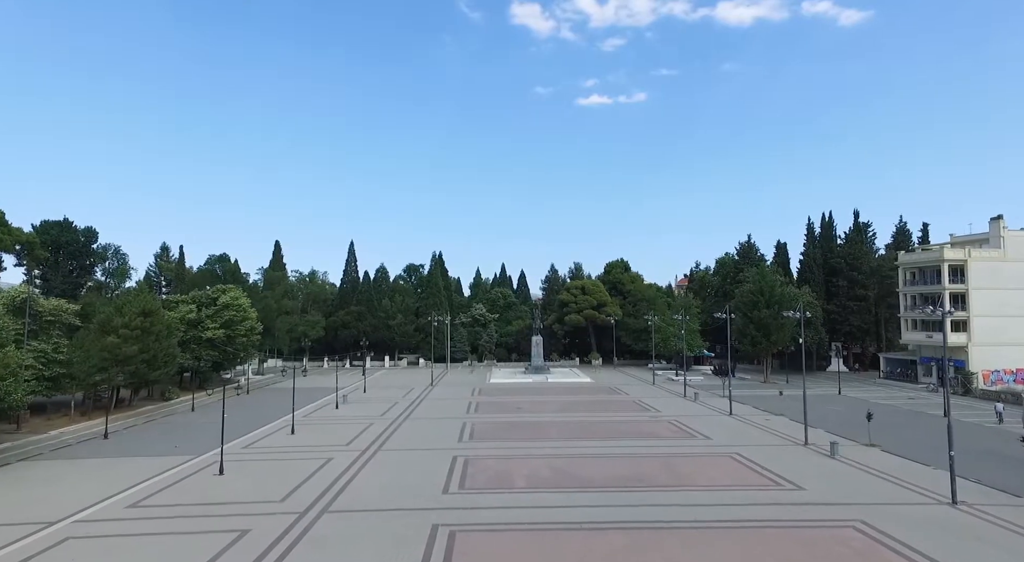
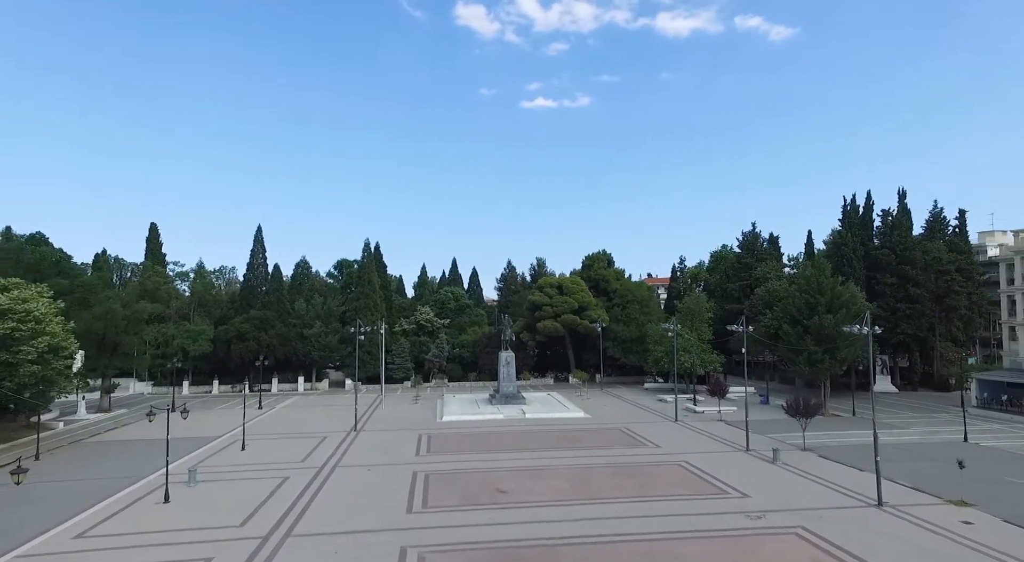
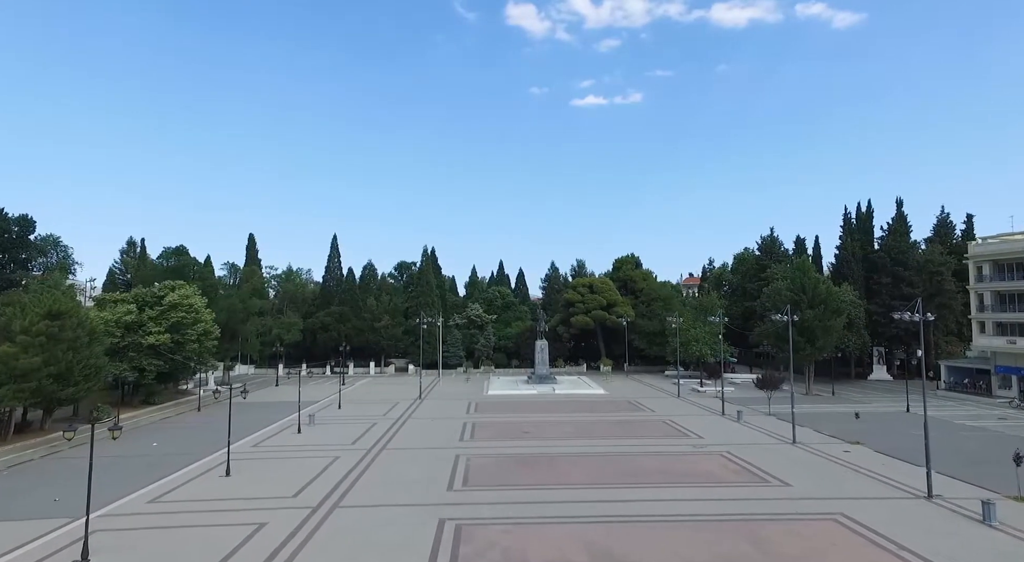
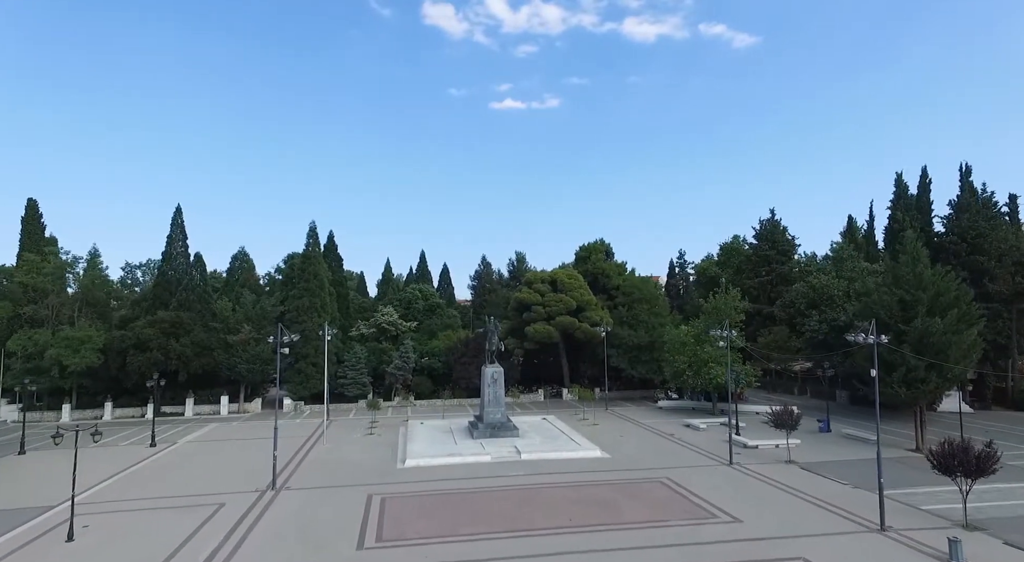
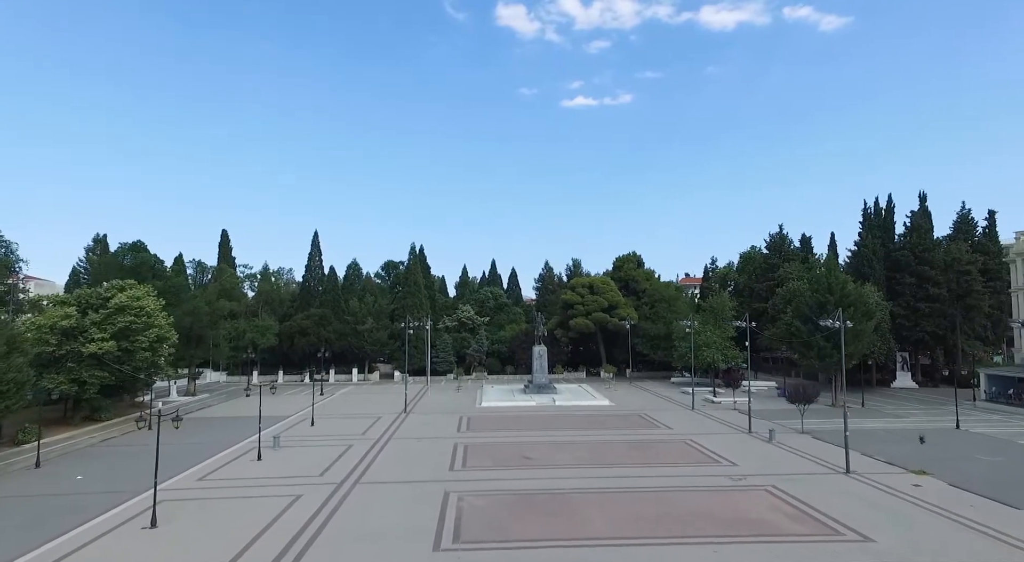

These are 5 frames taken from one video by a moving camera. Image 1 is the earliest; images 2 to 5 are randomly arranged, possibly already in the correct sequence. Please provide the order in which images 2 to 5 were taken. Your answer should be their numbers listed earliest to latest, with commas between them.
3, 5, 2, 4
